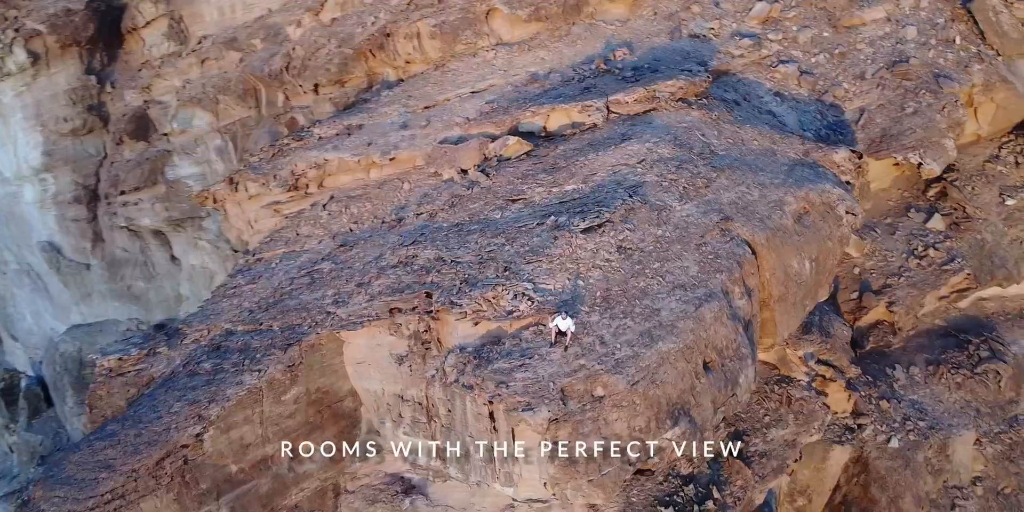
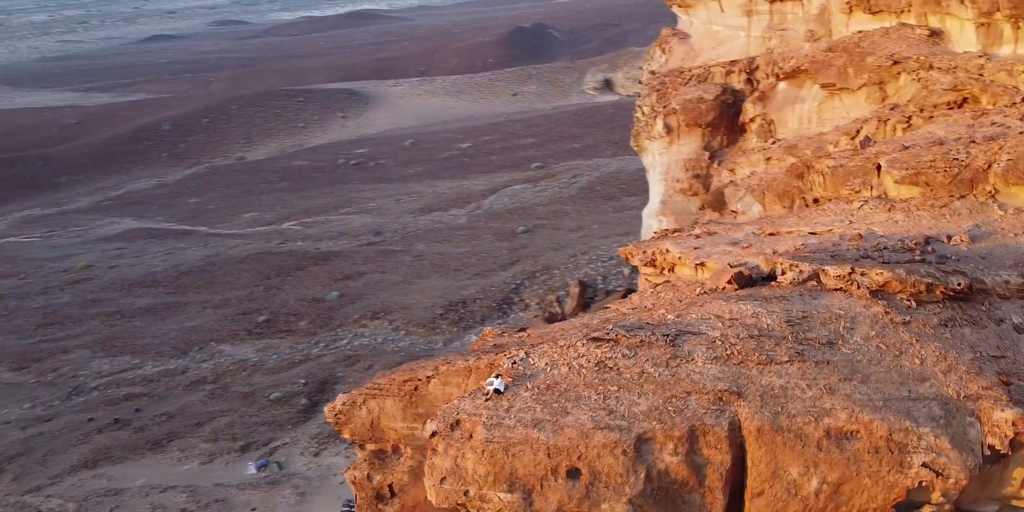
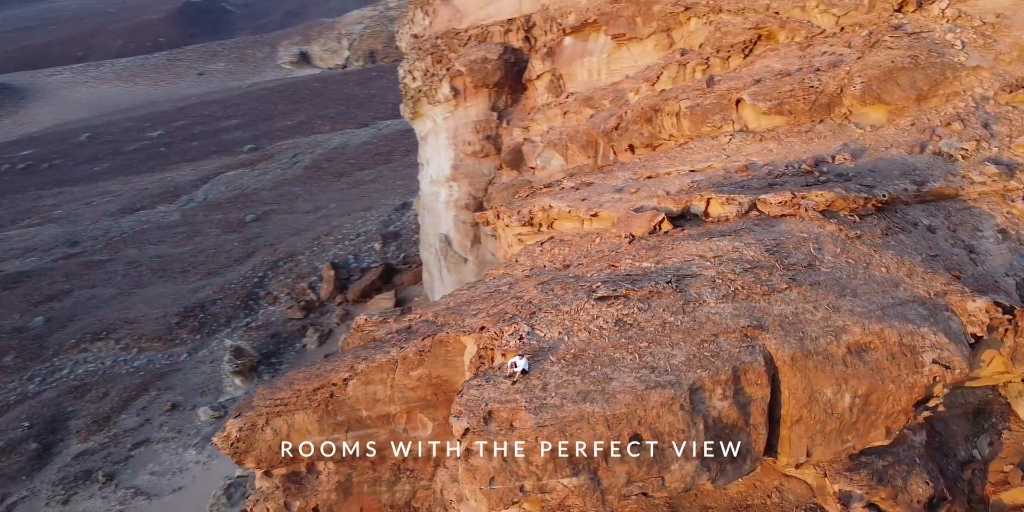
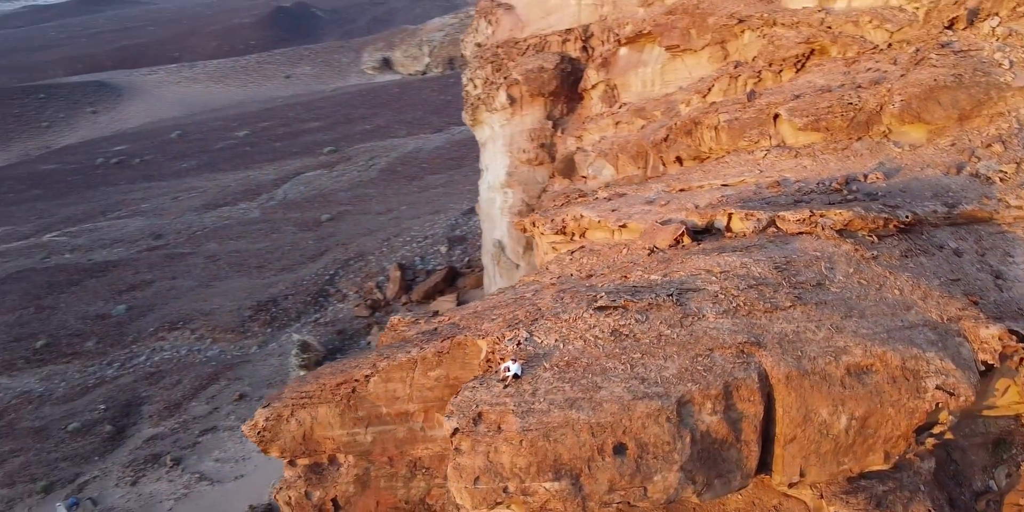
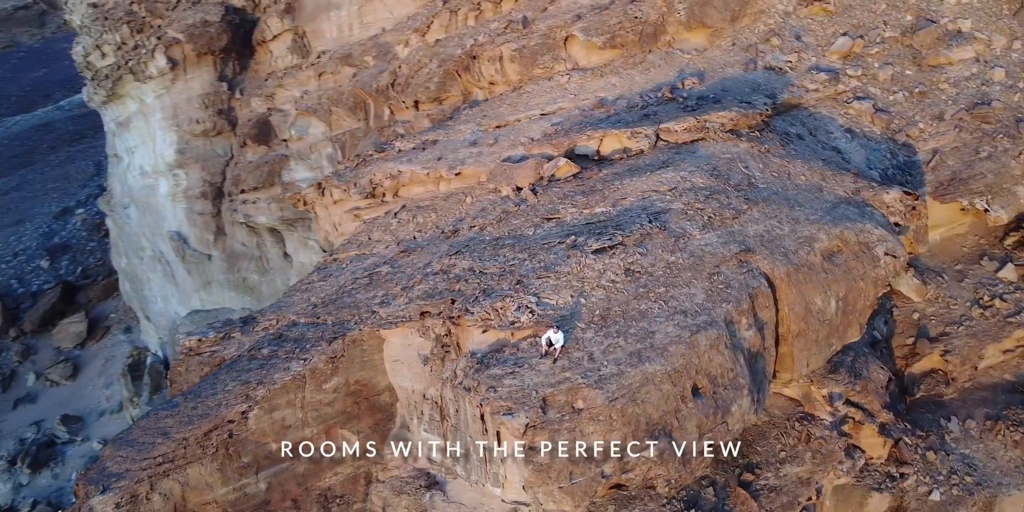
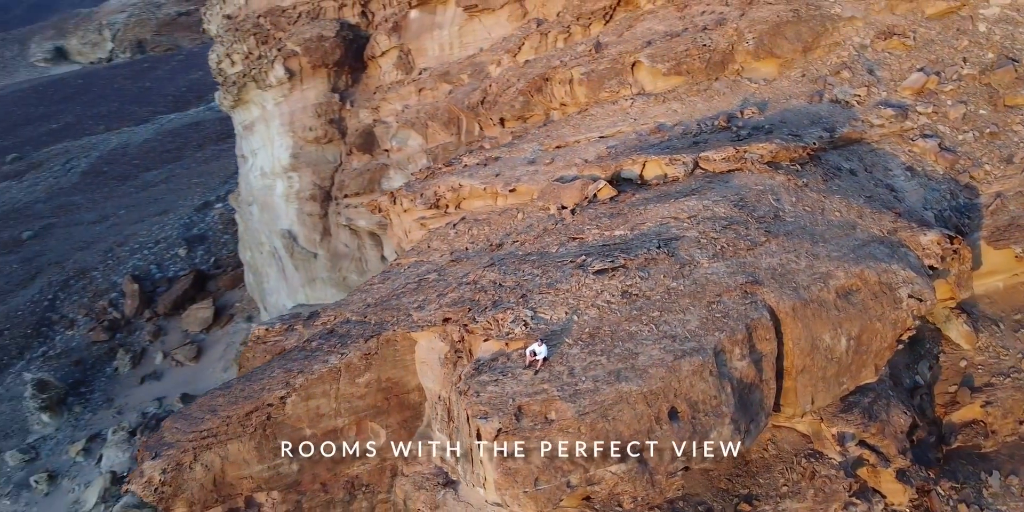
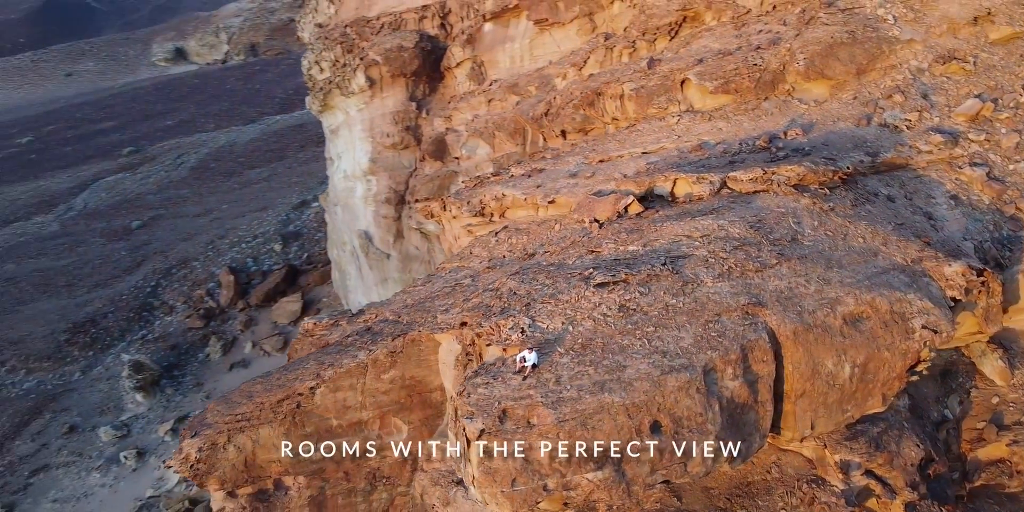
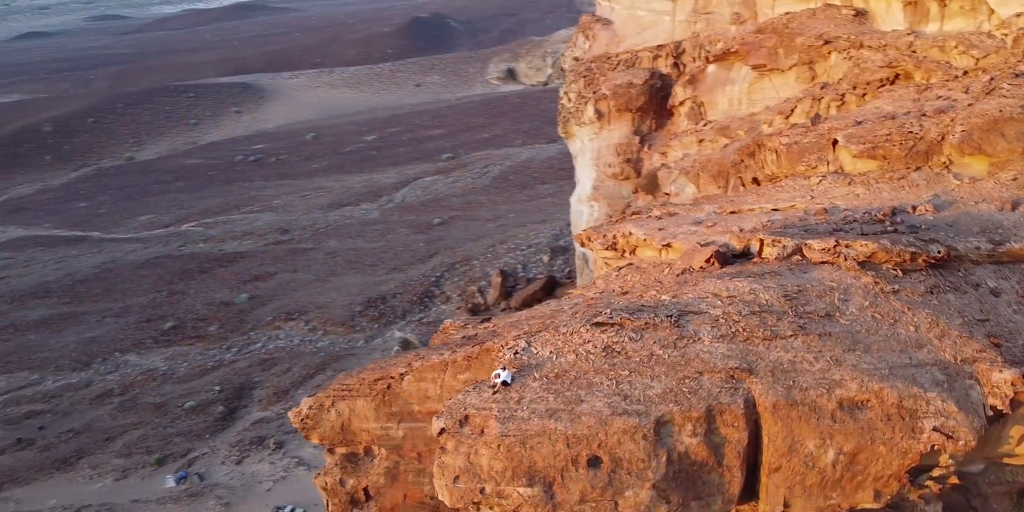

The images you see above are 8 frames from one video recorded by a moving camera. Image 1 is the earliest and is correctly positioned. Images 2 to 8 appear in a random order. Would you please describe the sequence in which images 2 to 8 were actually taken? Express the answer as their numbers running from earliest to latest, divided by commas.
5, 6, 7, 3, 4, 8, 2
